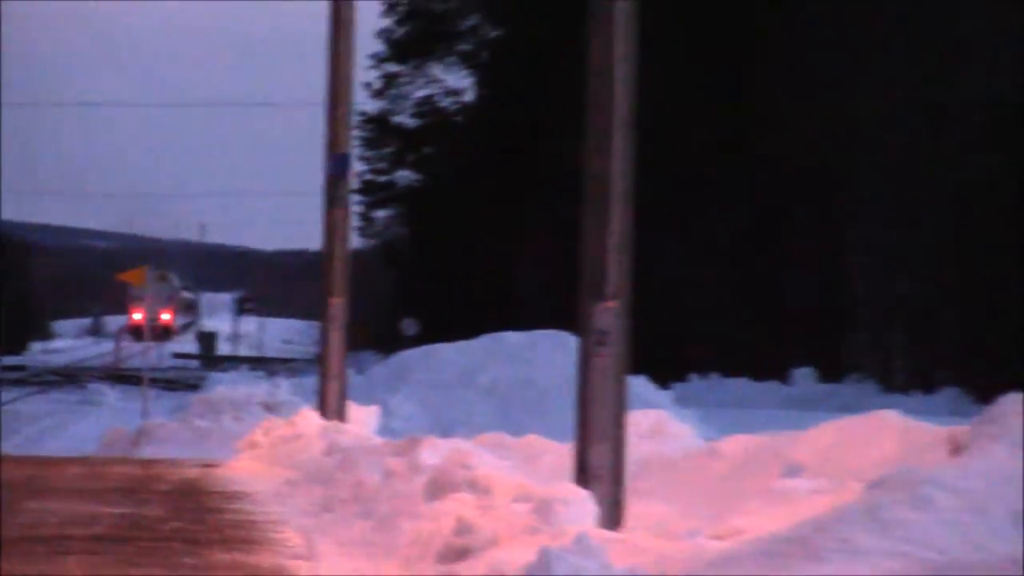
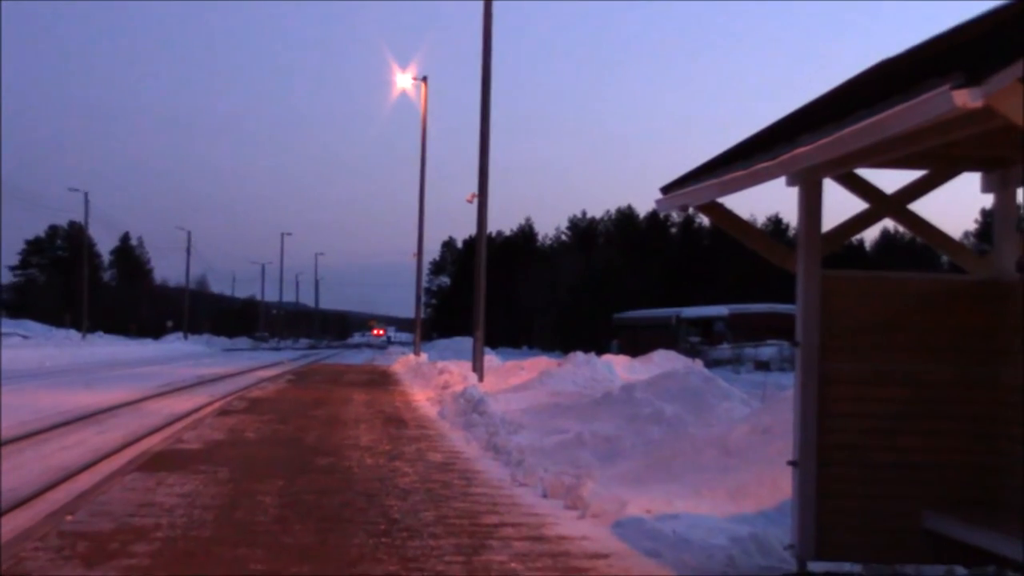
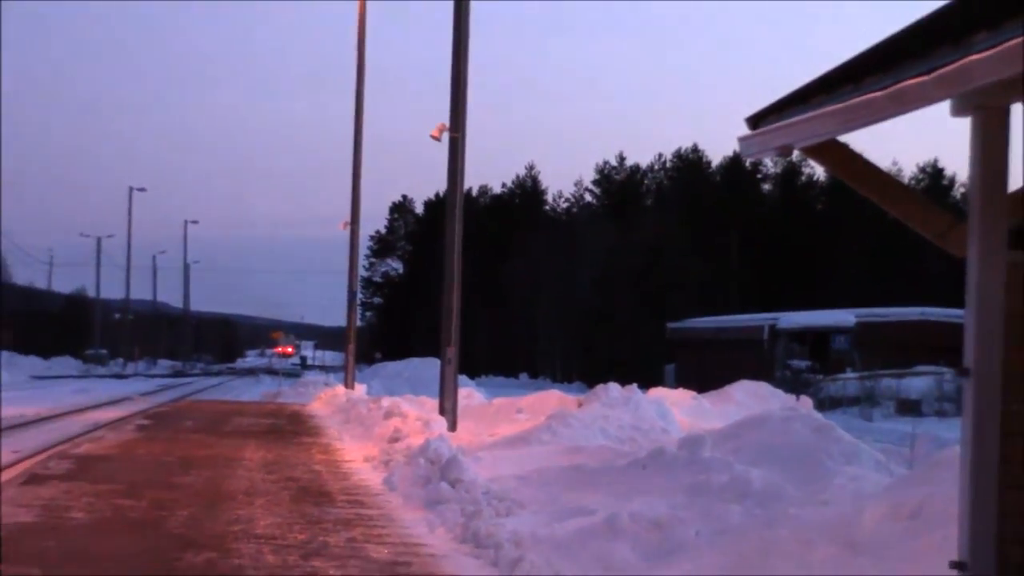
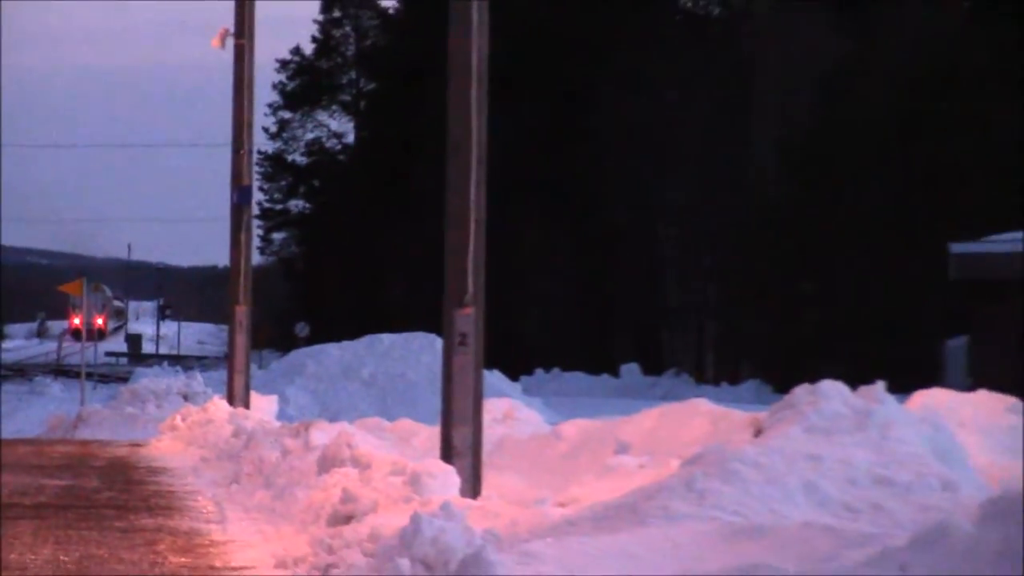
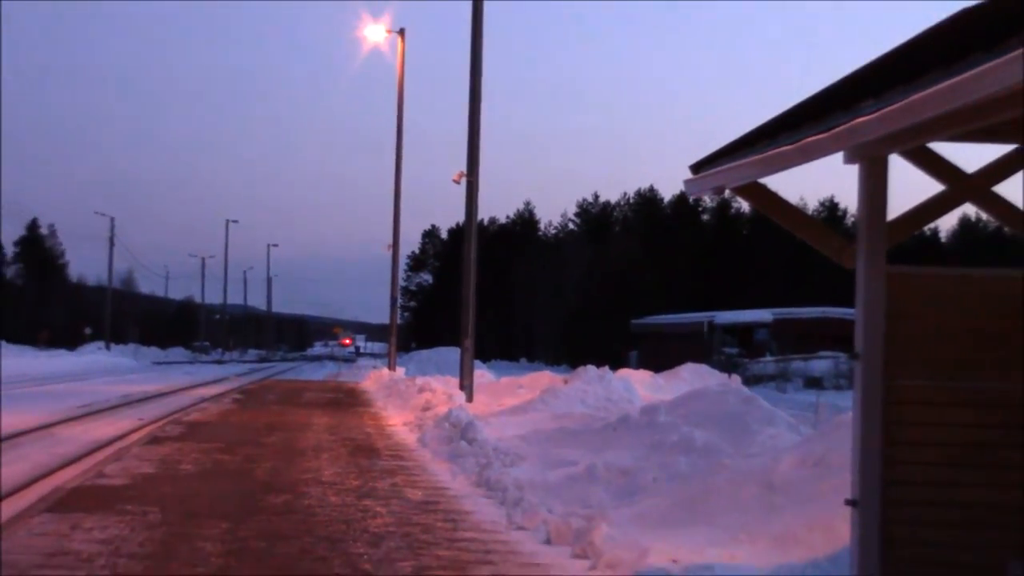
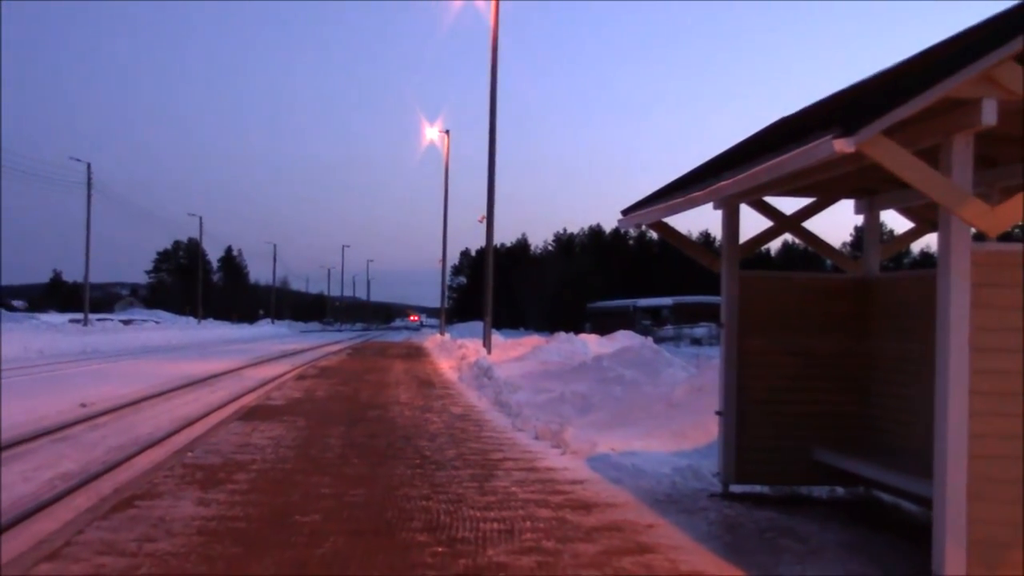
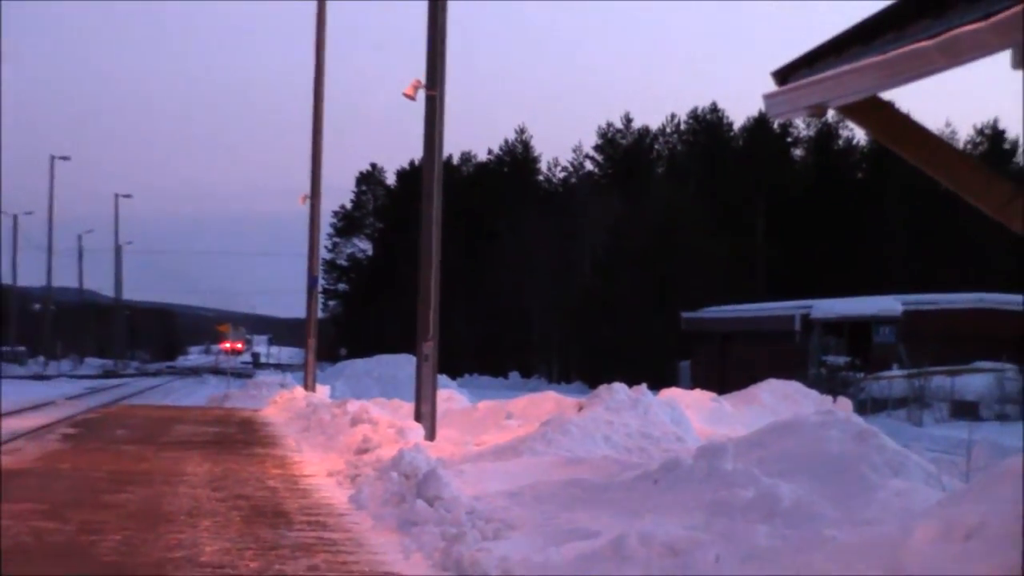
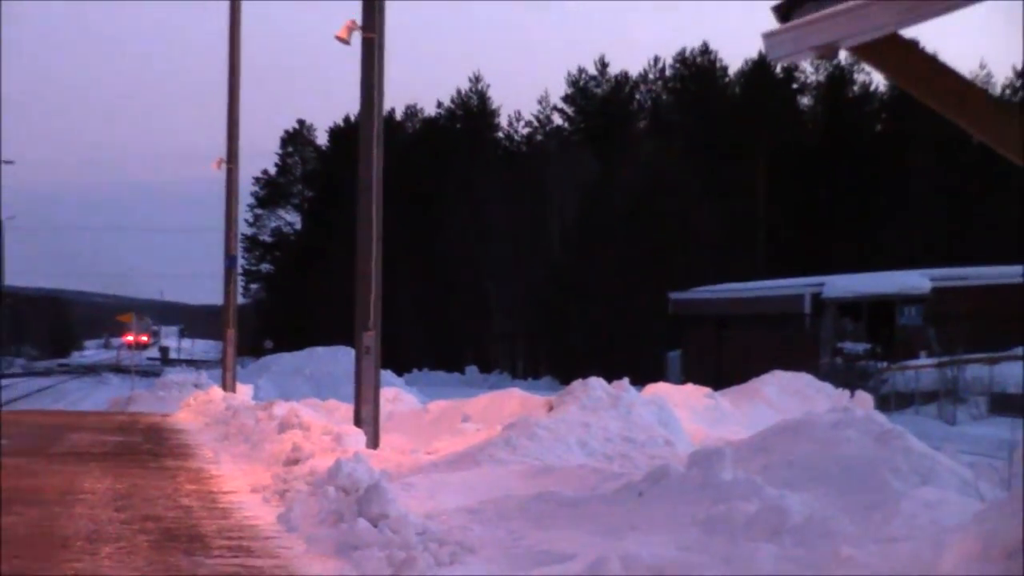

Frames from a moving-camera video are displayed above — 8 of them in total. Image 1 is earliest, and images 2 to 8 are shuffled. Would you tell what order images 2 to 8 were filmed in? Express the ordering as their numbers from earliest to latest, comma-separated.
4, 8, 7, 3, 5, 2, 6
